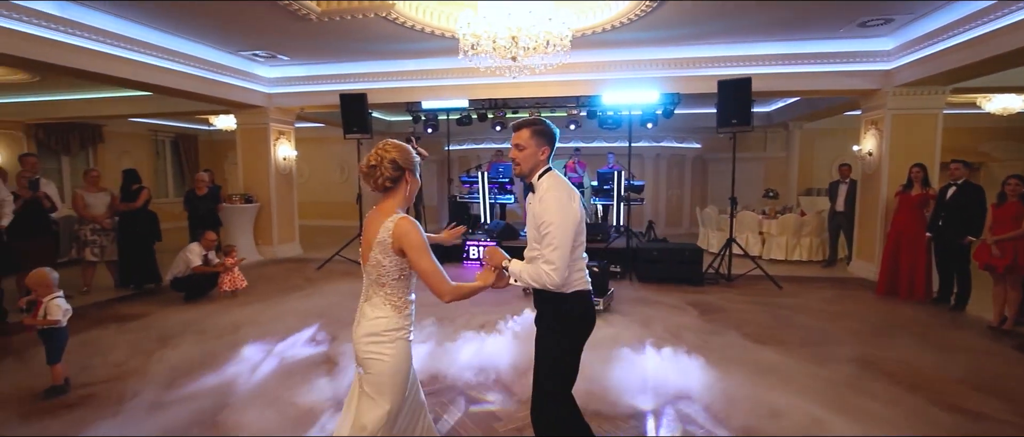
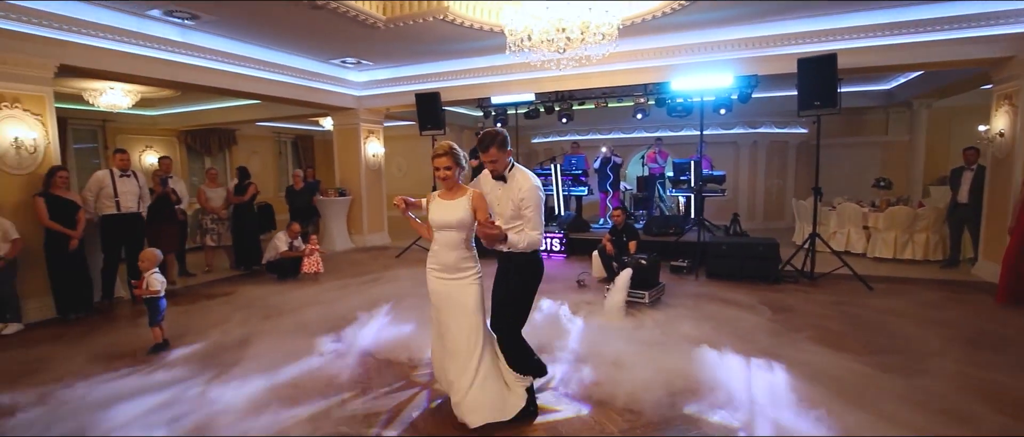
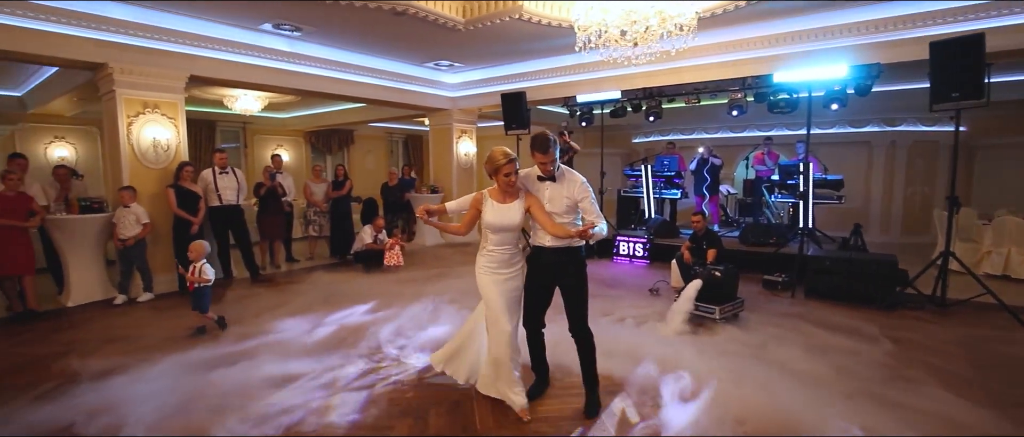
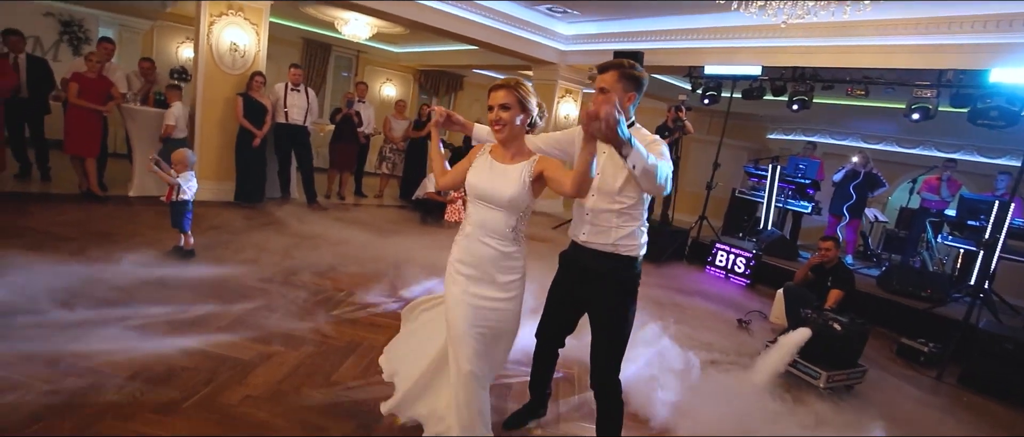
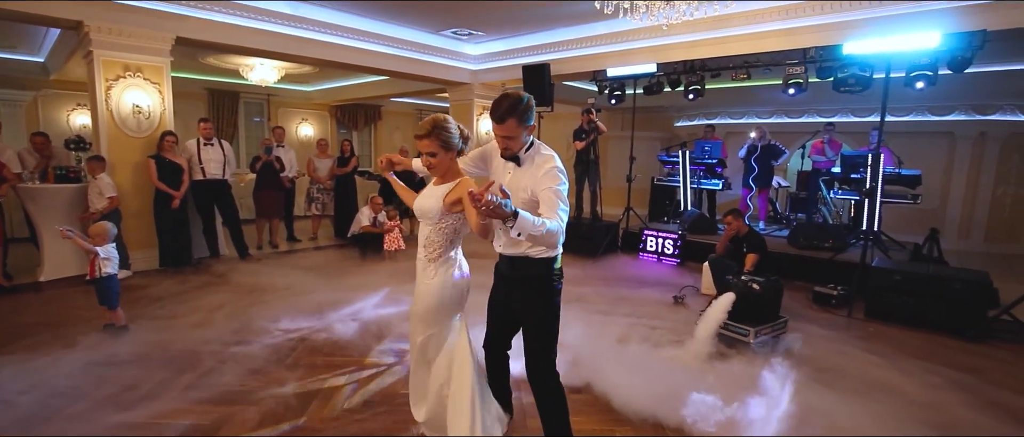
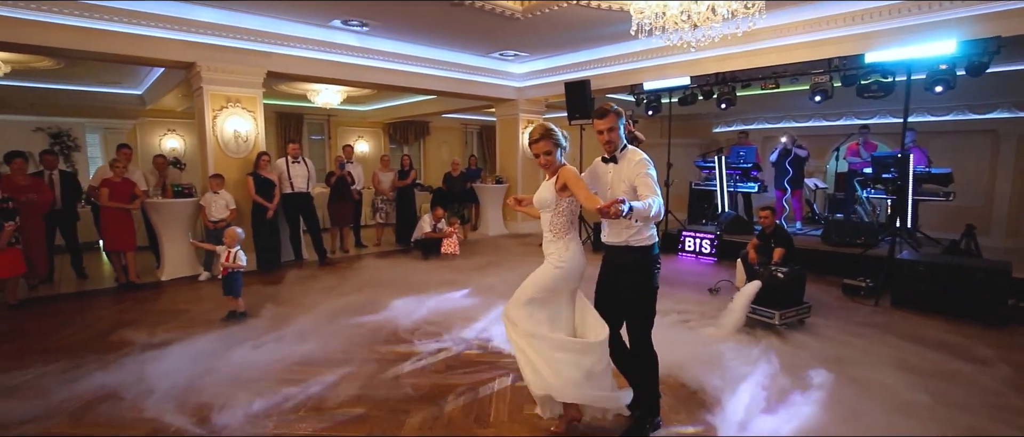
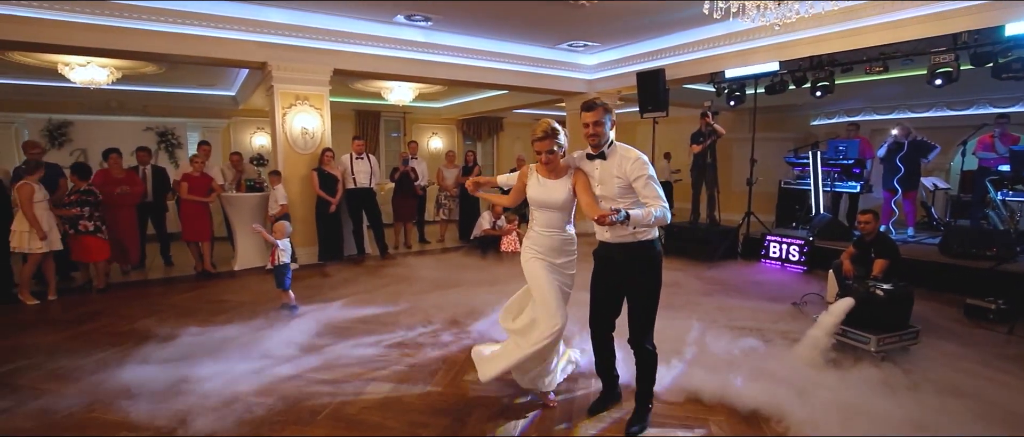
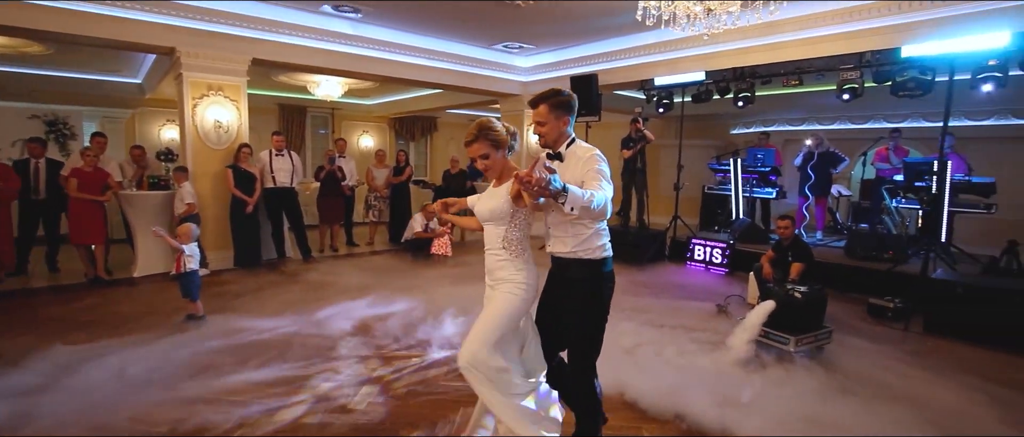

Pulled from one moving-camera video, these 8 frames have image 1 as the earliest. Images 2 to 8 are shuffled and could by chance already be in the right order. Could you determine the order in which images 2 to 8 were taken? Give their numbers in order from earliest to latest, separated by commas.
2, 3, 6, 7, 8, 5, 4
